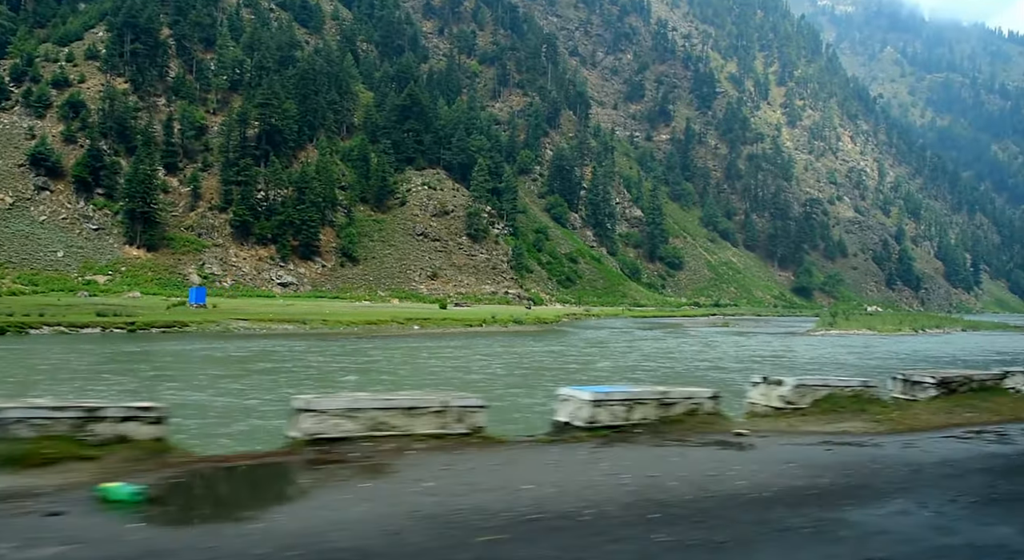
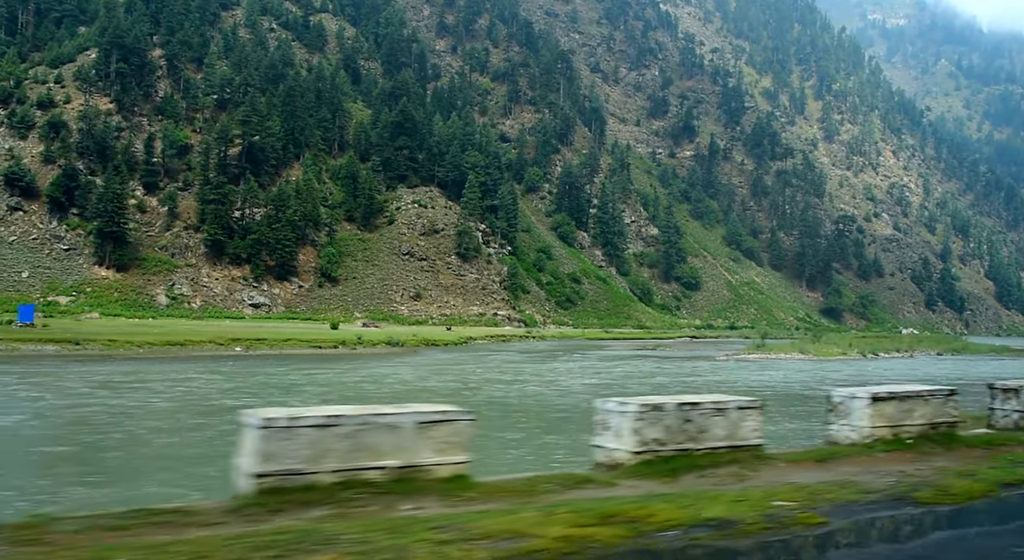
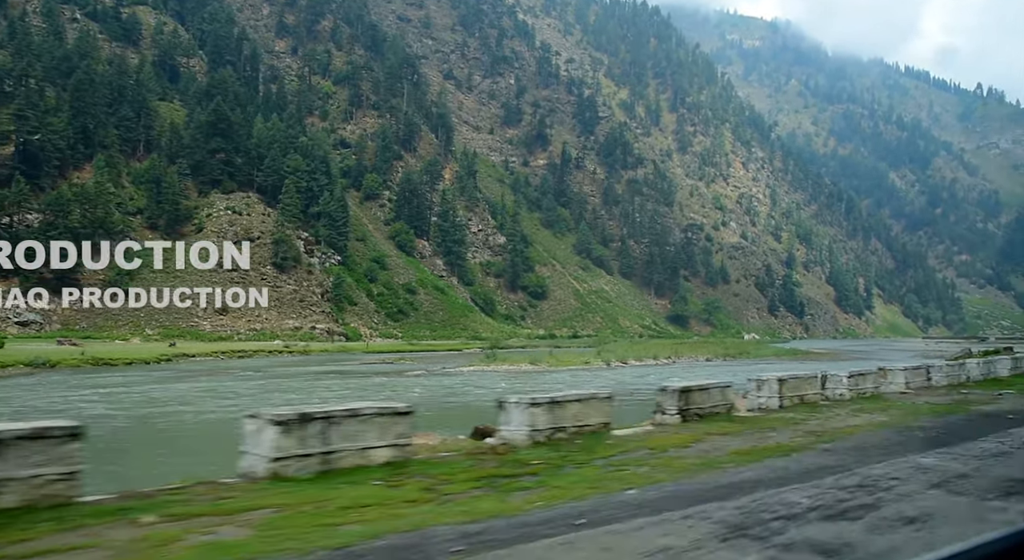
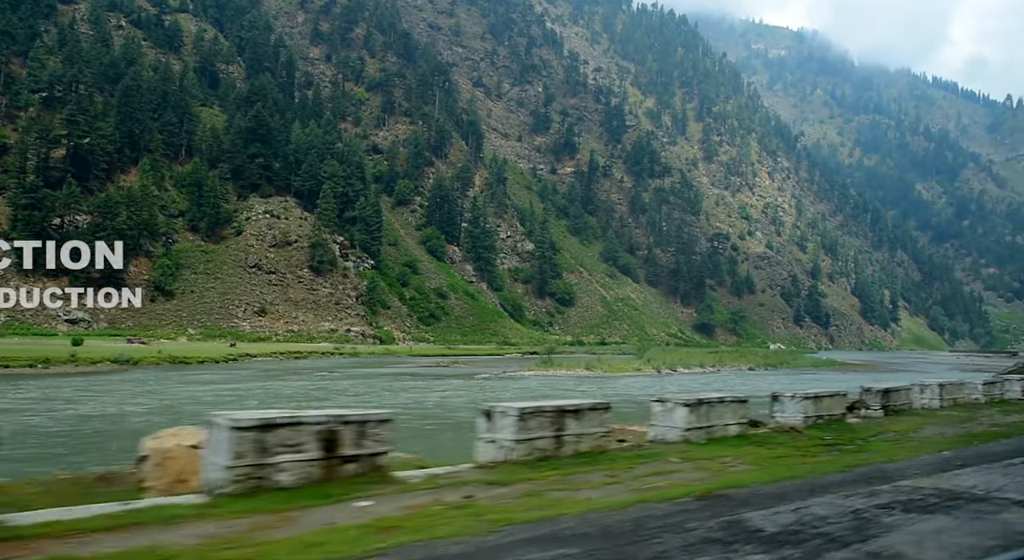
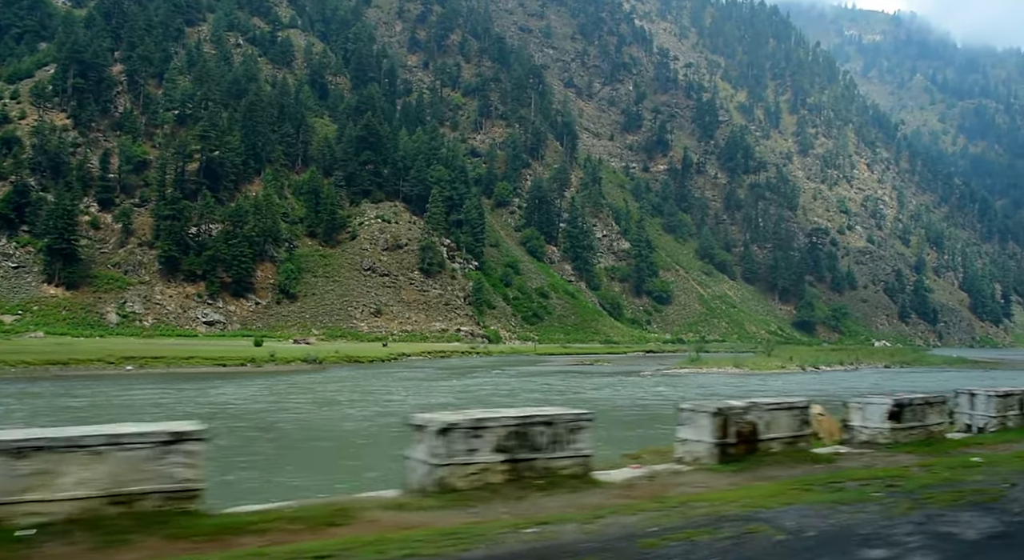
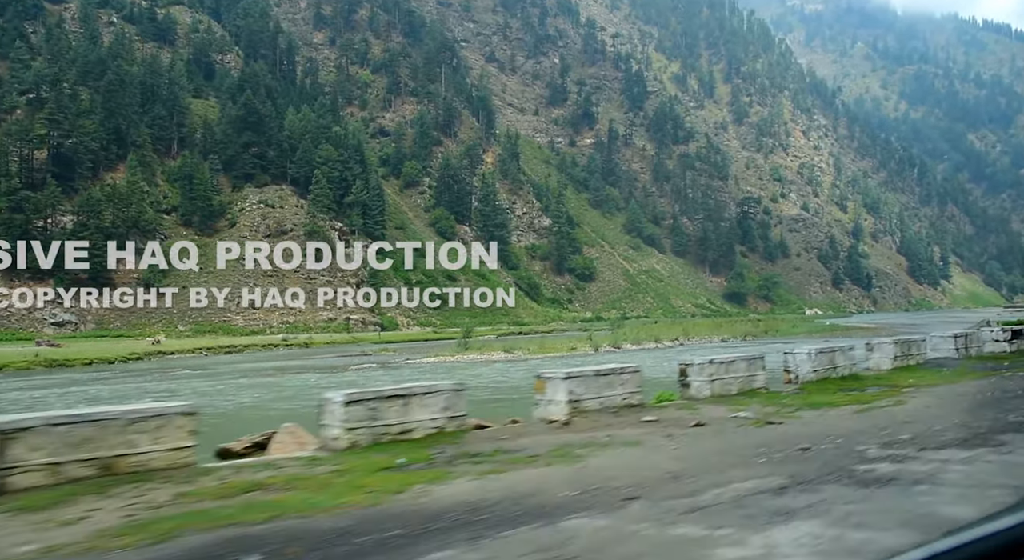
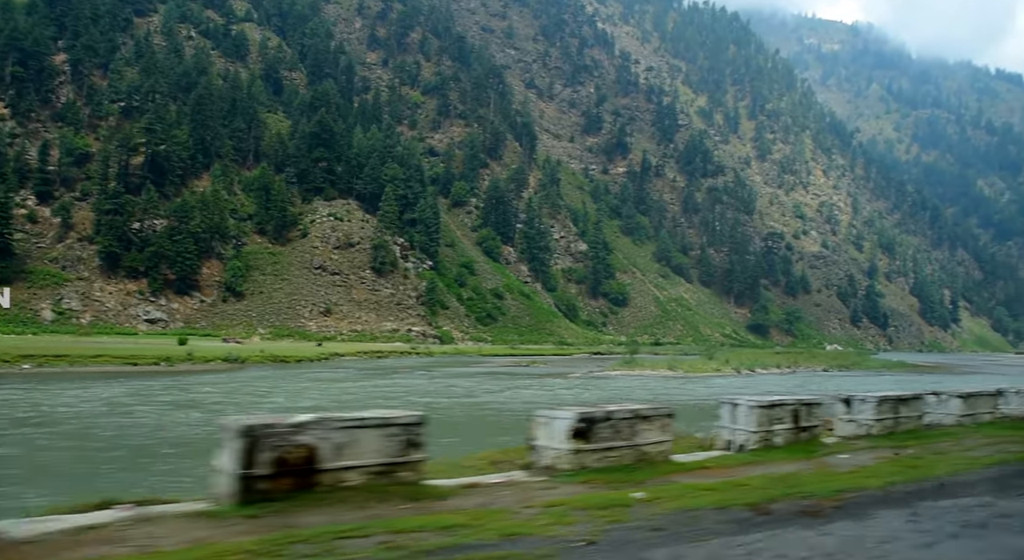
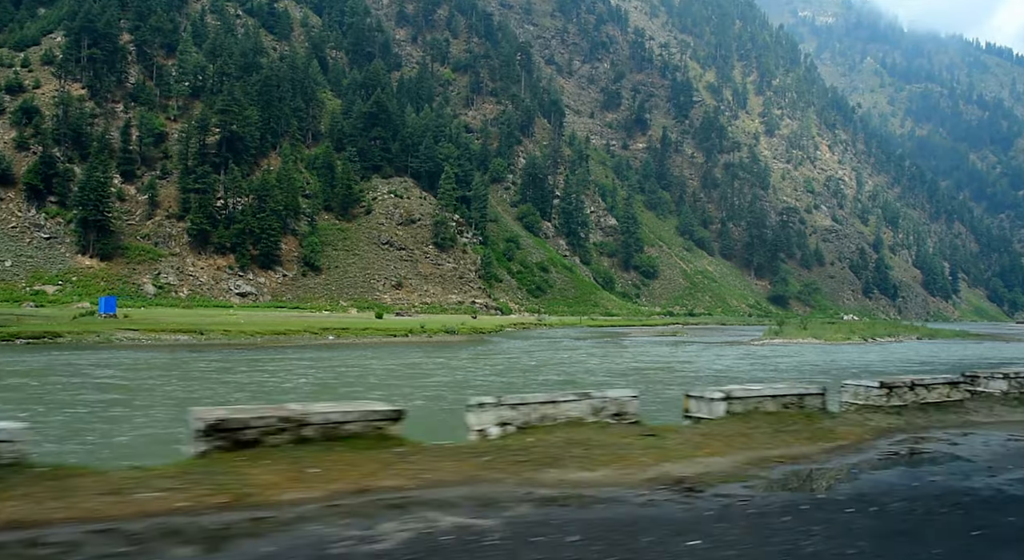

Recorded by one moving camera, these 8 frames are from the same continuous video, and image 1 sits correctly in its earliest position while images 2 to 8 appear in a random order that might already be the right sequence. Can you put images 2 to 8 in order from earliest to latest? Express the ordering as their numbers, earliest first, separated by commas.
8, 2, 5, 7, 4, 3, 6
